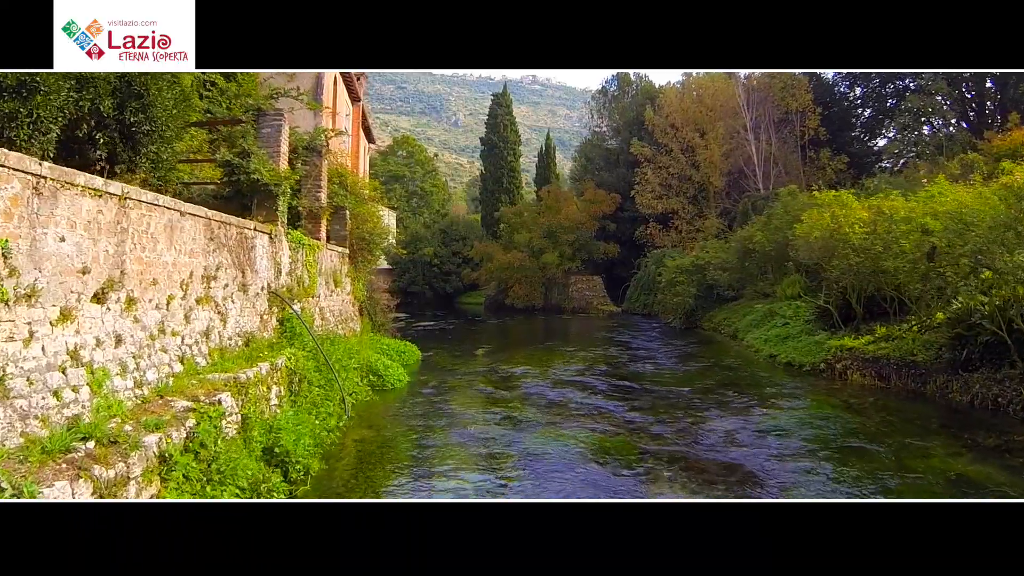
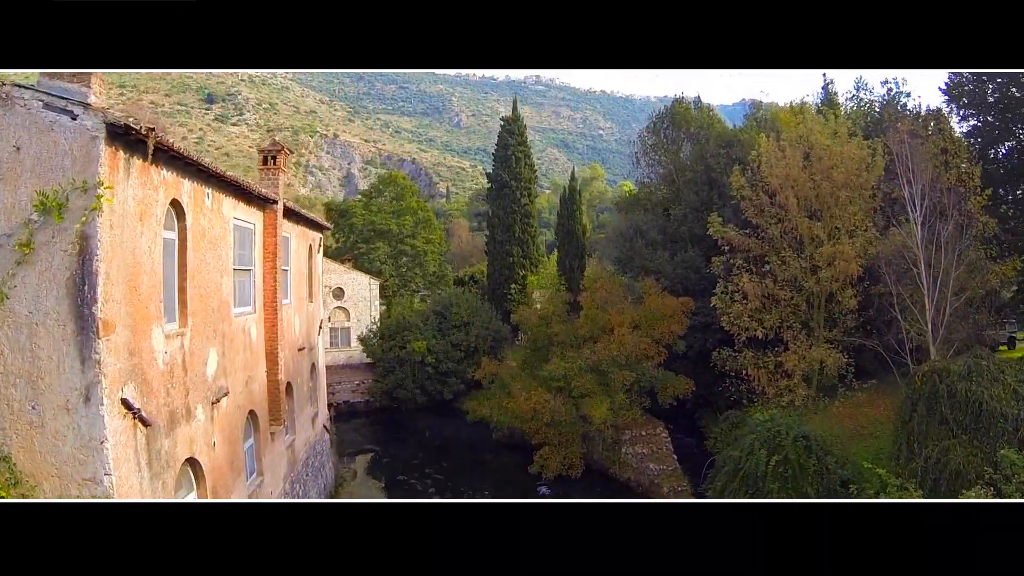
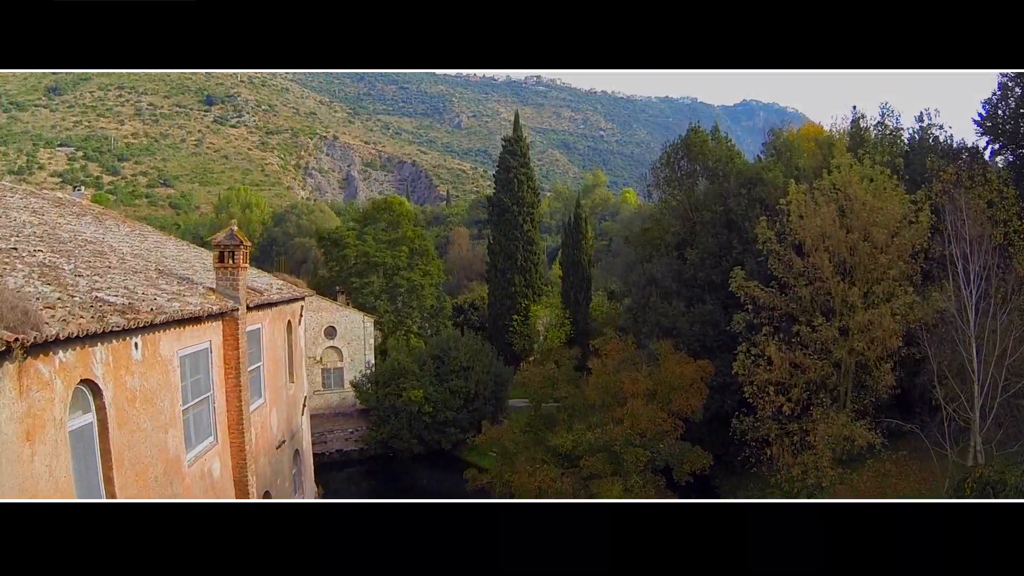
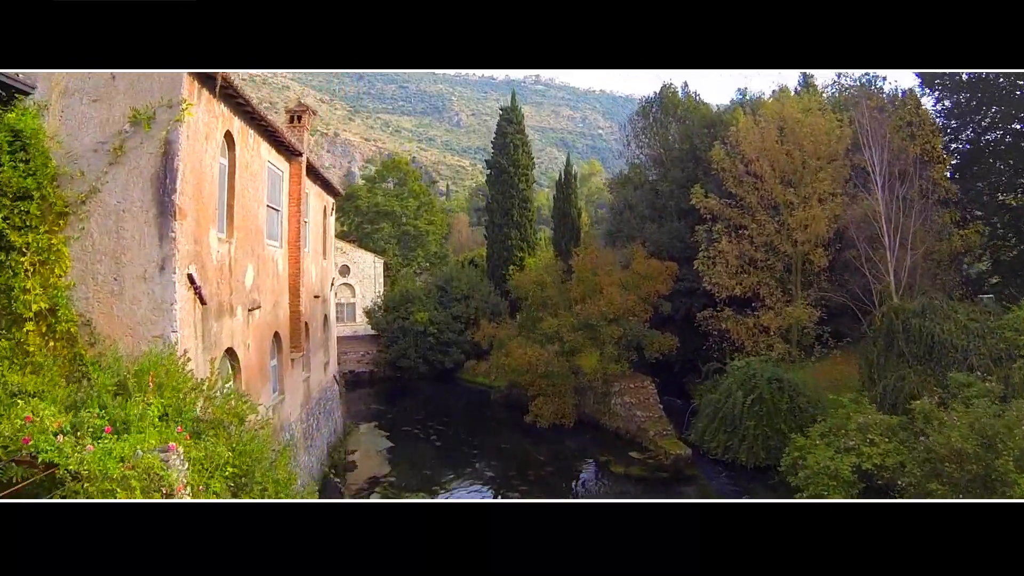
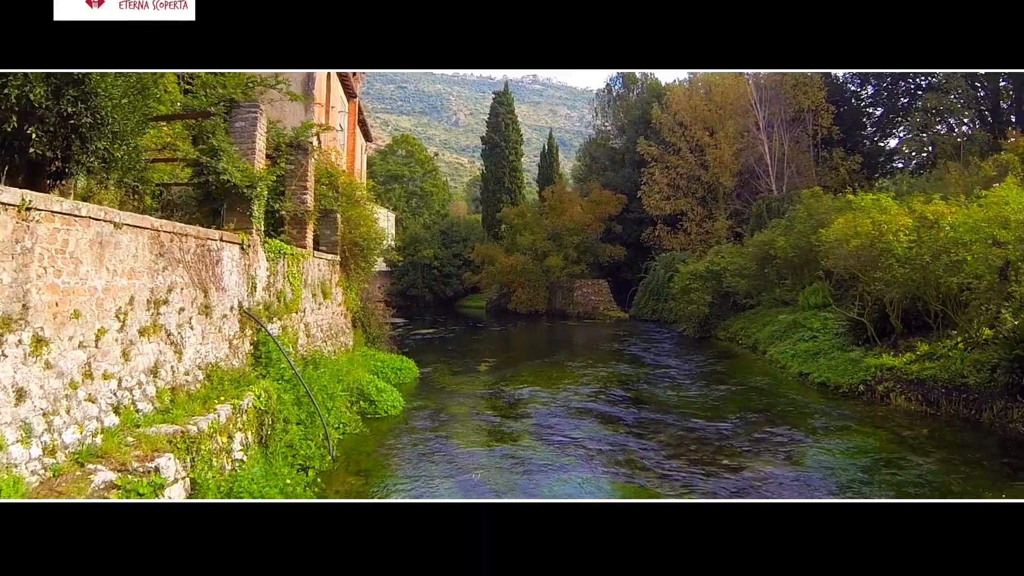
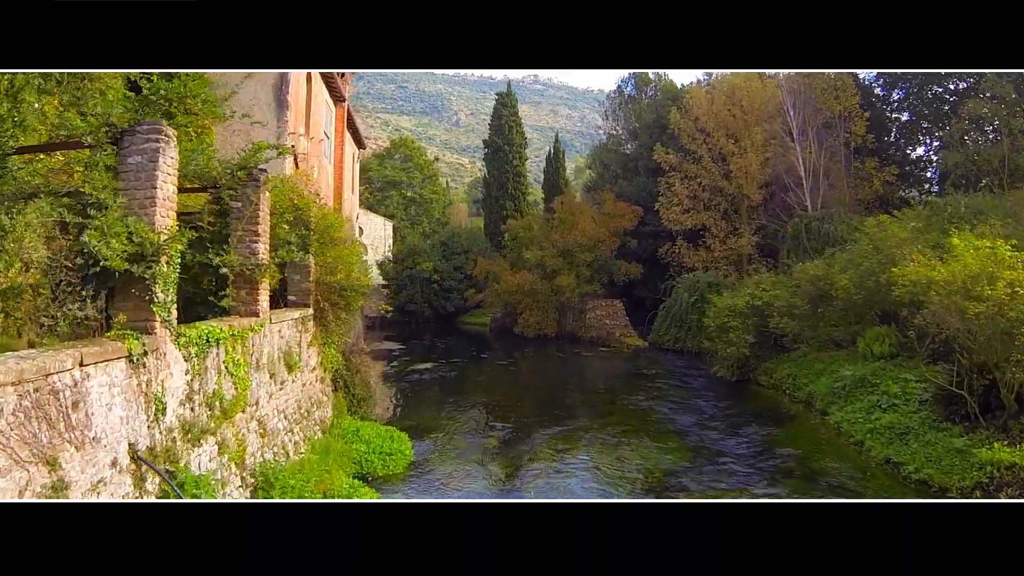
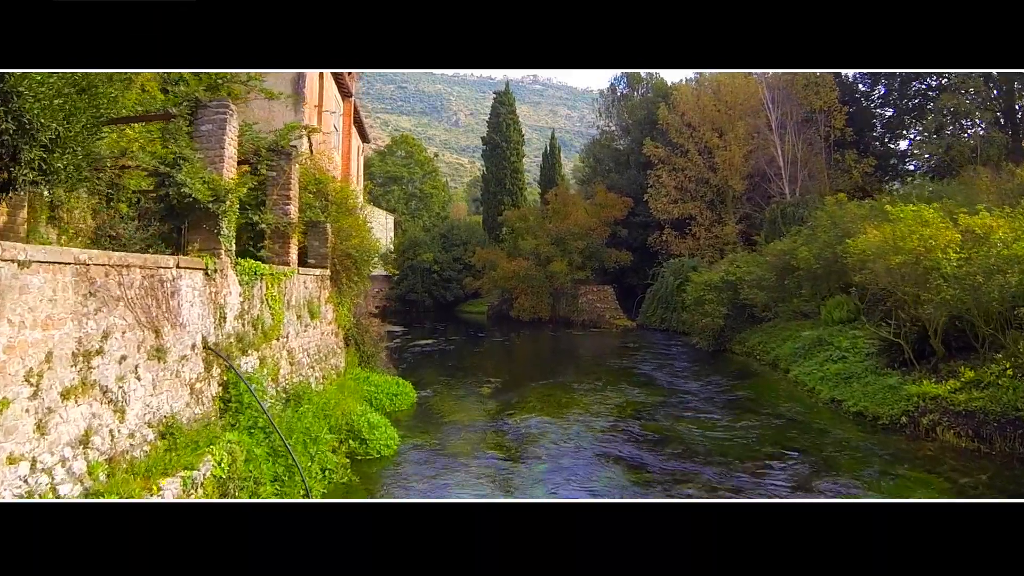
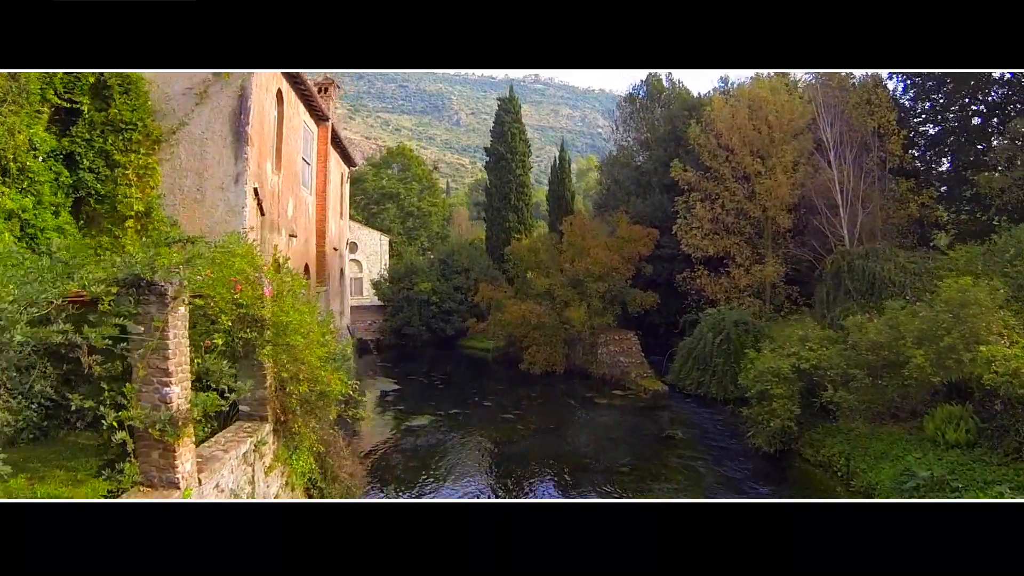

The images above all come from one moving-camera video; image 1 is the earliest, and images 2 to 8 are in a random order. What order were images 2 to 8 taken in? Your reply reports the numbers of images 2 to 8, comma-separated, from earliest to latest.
5, 7, 6, 8, 4, 2, 3
